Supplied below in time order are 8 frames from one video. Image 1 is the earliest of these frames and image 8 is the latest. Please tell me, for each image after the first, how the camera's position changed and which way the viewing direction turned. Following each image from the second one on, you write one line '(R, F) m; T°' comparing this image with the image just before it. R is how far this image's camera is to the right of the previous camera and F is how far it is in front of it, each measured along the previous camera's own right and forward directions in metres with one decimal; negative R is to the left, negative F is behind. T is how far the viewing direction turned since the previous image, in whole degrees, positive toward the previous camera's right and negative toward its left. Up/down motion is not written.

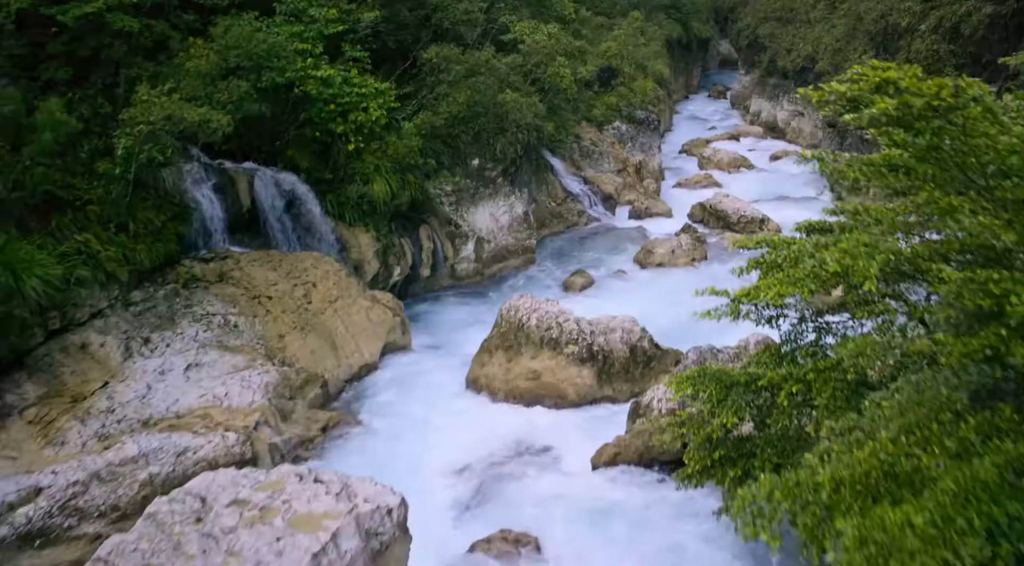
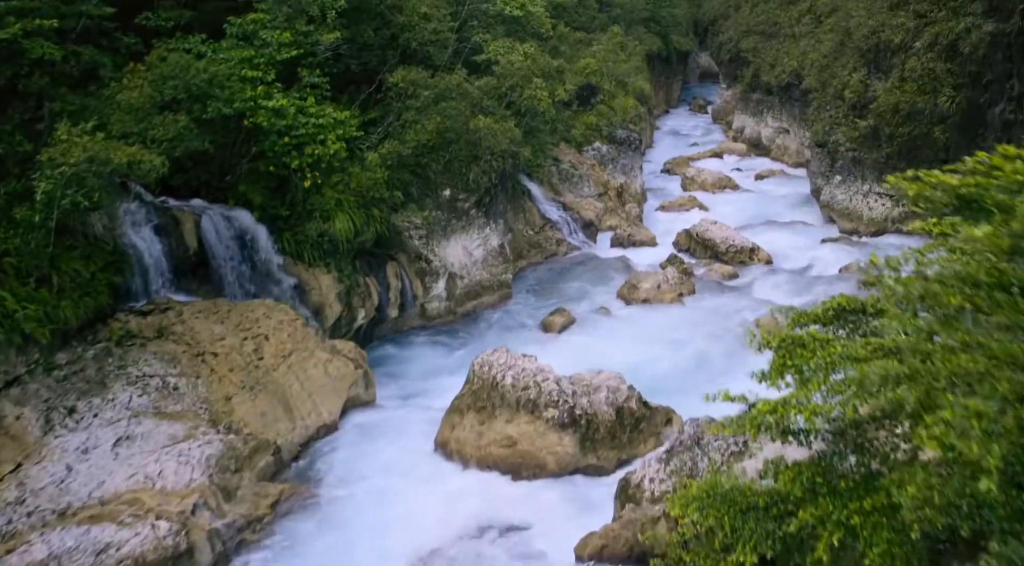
(+0.1, +1.2) m; +1°
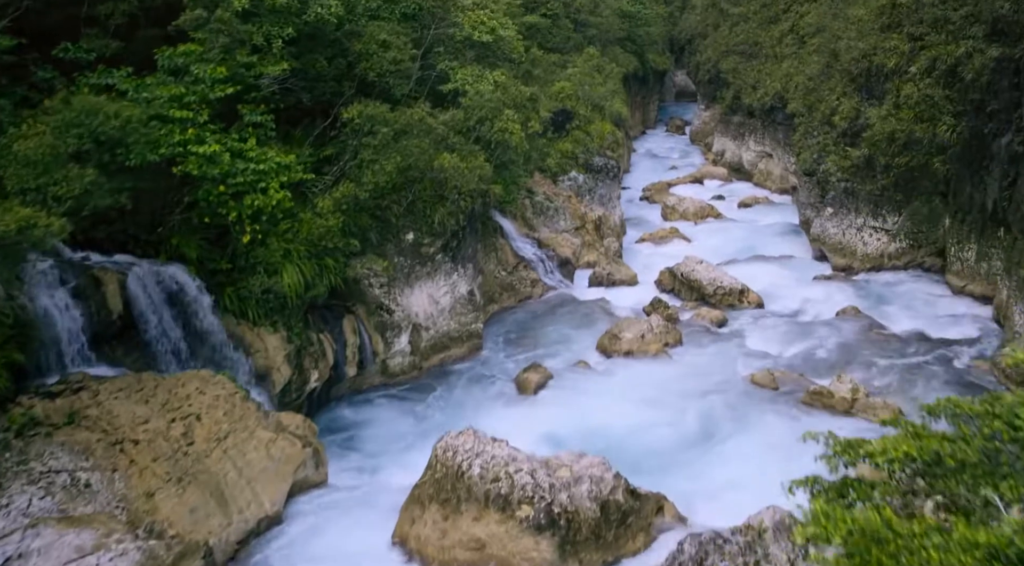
(+0.2, +1.4) m; +2°
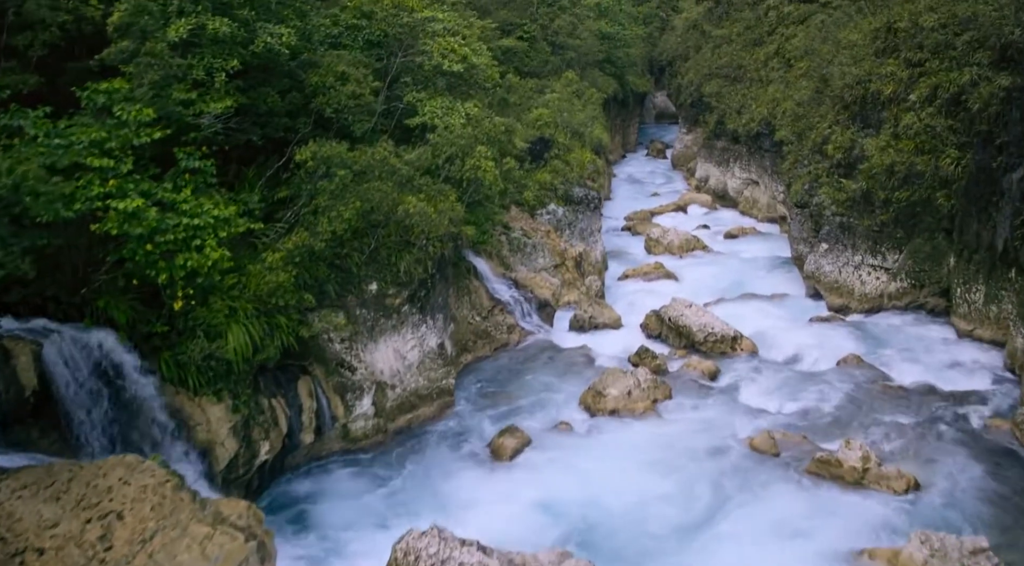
(+0.1, +1.3) m; +1°
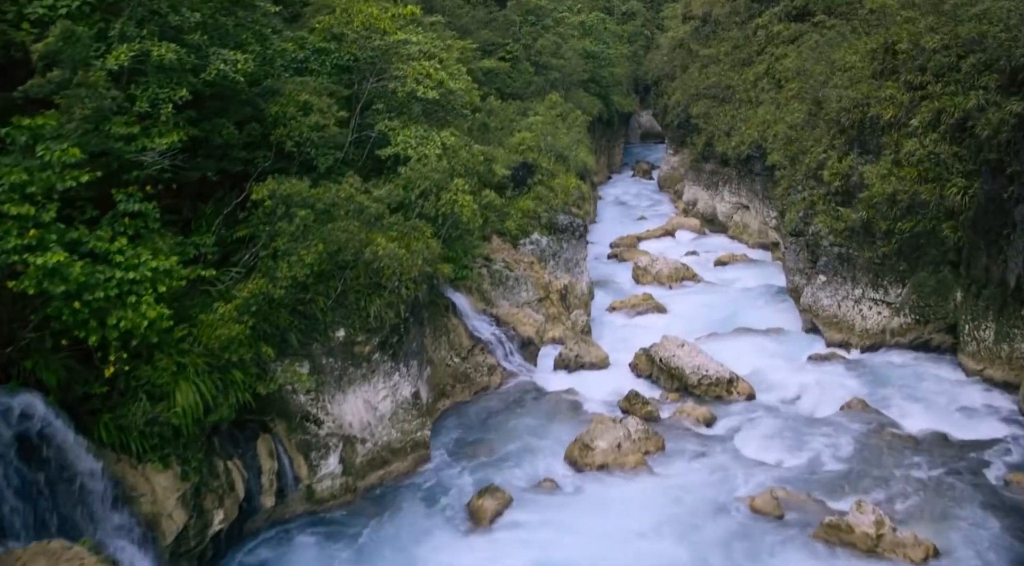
(+0.1, +1.0) m; +1°
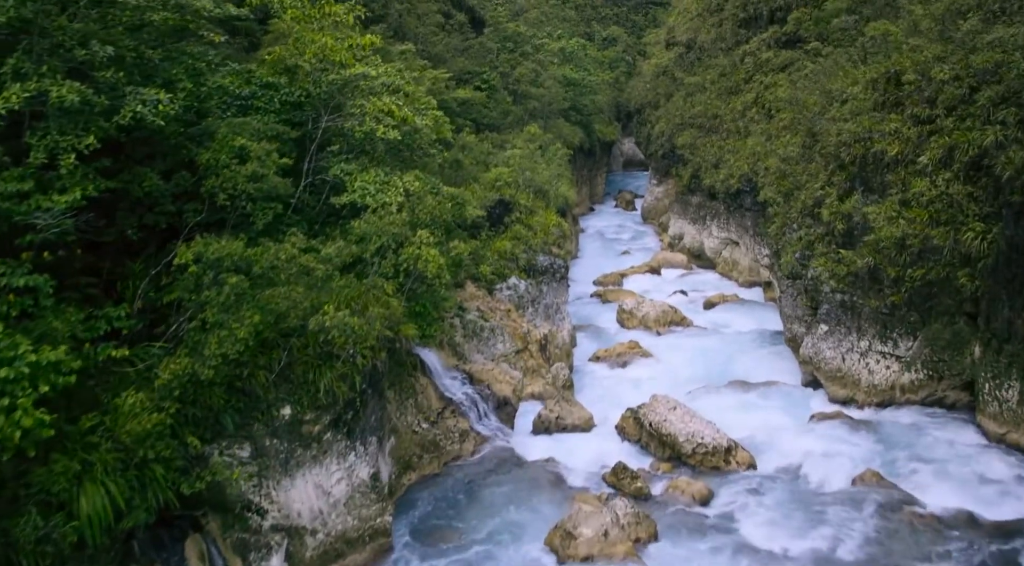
(+0.2, +1.5) m; +1°
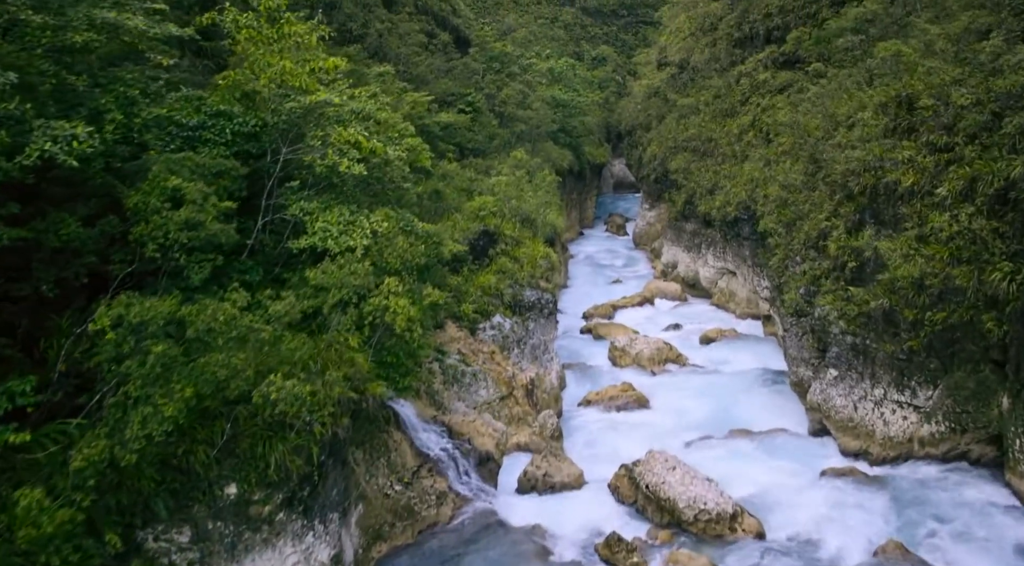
(+0.2, +1.3) m; +1°
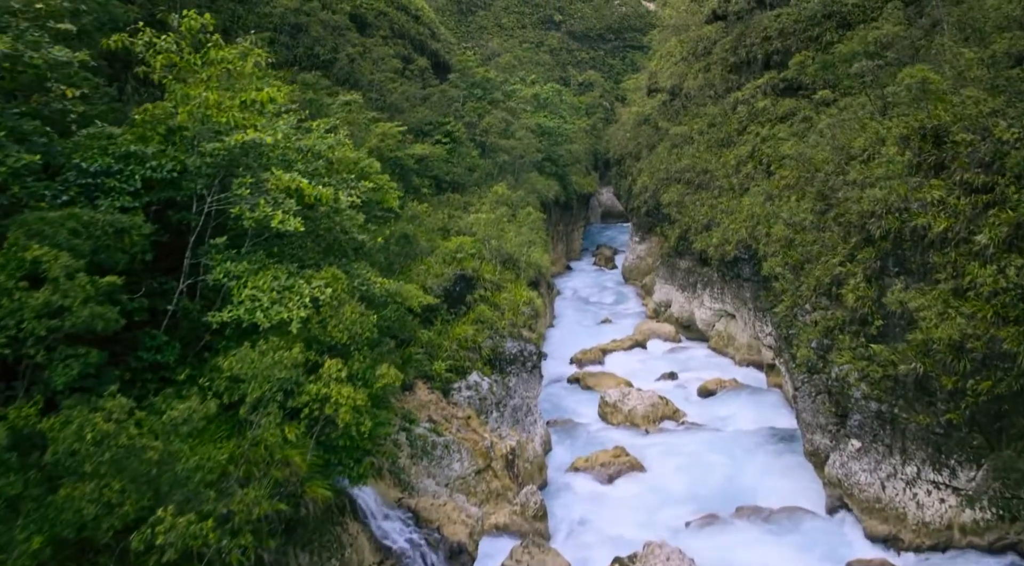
(+0.2, +1.9) m; +1°
